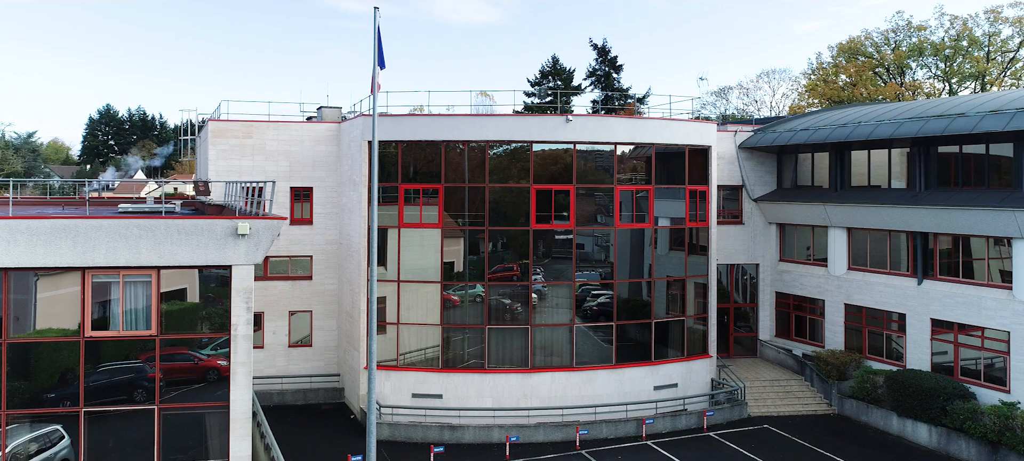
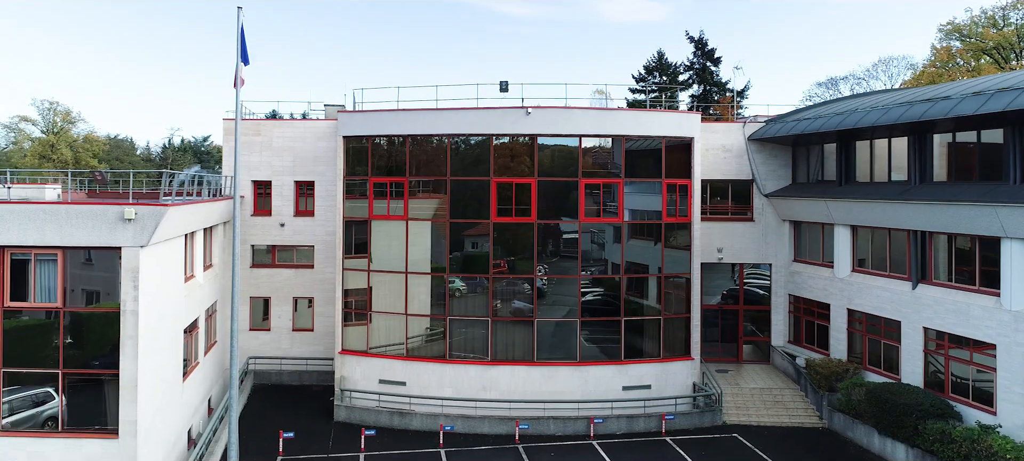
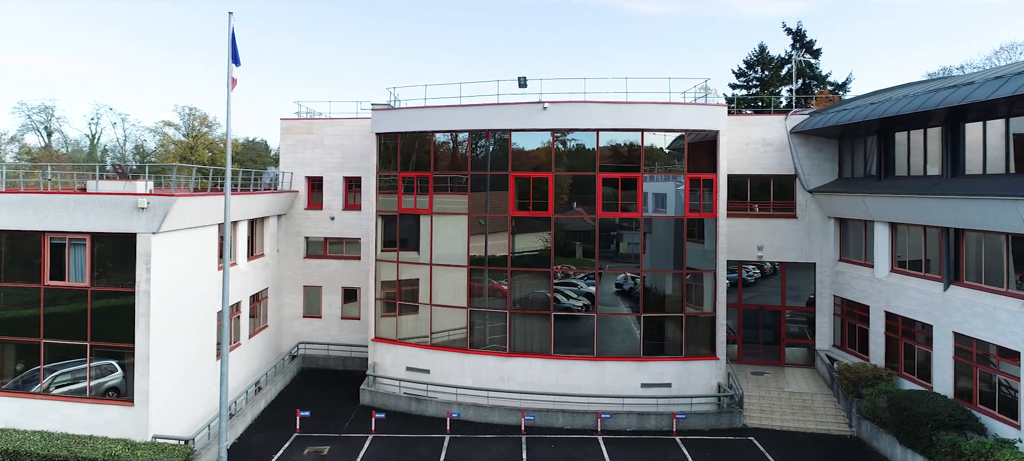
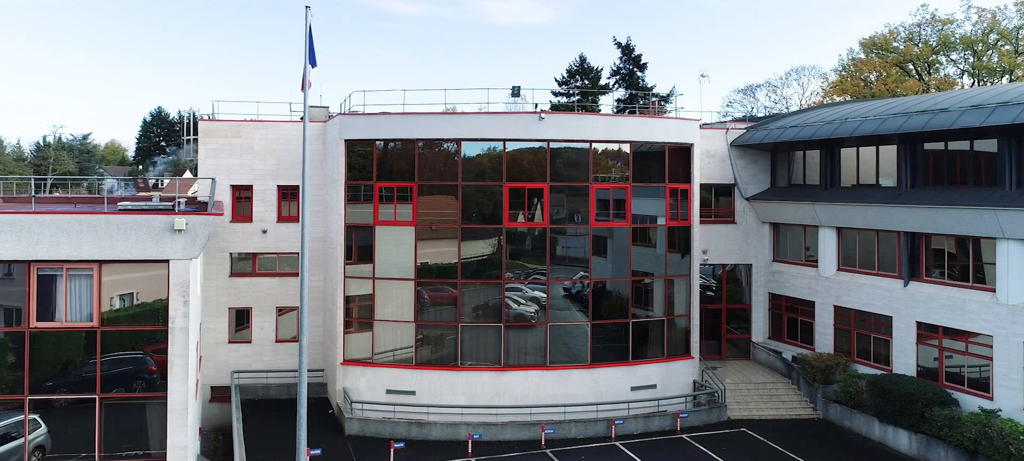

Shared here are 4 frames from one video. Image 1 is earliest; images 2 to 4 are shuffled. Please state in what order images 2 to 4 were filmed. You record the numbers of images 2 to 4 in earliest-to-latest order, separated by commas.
4, 2, 3
